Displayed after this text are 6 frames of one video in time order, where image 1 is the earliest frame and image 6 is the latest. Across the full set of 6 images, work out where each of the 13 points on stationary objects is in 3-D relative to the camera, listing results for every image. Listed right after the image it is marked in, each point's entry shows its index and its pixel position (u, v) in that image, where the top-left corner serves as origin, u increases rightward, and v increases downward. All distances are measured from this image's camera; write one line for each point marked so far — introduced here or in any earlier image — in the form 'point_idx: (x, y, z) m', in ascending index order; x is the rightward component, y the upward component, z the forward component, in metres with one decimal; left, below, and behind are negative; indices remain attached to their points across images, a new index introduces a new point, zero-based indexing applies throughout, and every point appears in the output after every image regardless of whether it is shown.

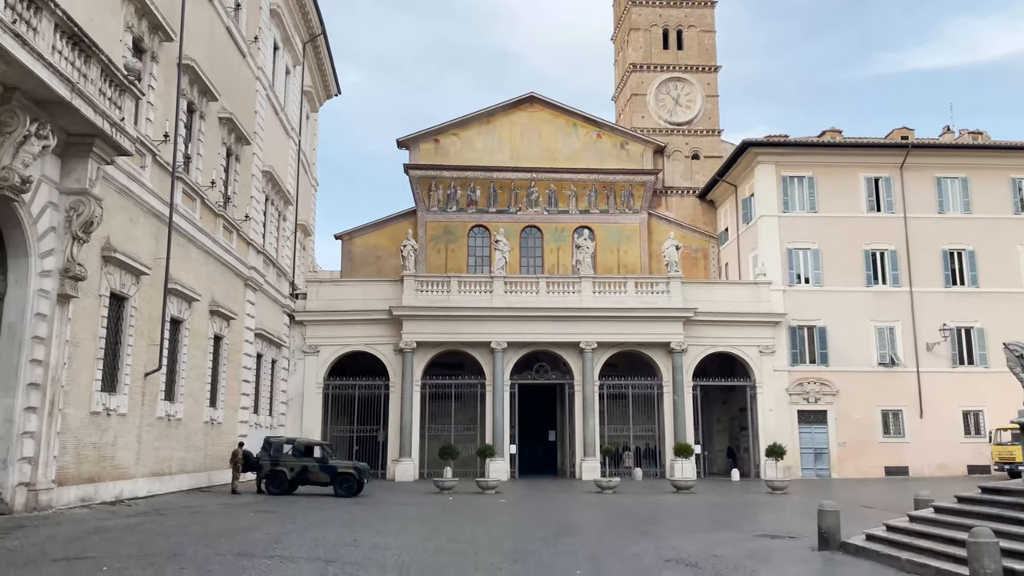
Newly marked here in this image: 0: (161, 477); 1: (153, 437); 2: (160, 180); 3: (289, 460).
0: (-7.0, -3.8, +16.9) m
1: (-7.0, -2.9, +16.5) m
2: (-6.9, +2.1, +16.6) m
3: (-5.2, -4.0, +19.4) m
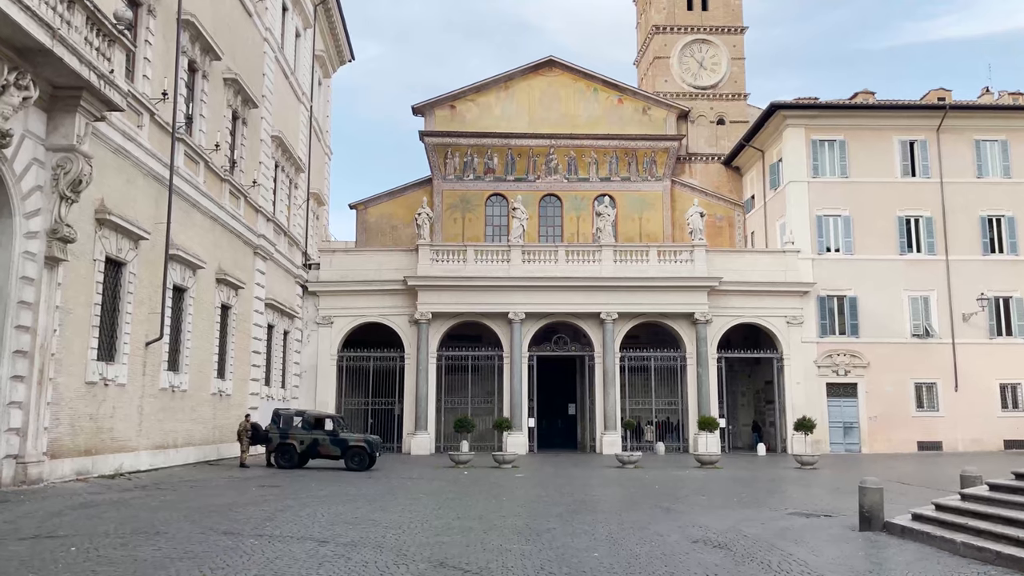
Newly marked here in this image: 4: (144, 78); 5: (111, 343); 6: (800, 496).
0: (-6.7, -3.1, +16.3) m
1: (-6.7, -2.3, +15.9) m
2: (-6.6, +2.8, +15.9) m
3: (-4.8, -3.2, +18.8) m
4: (-6.6, +3.8, +15.1) m
5: (-6.8, -0.9, +14.3) m
6: (+4.8, -3.5, +14.0) m
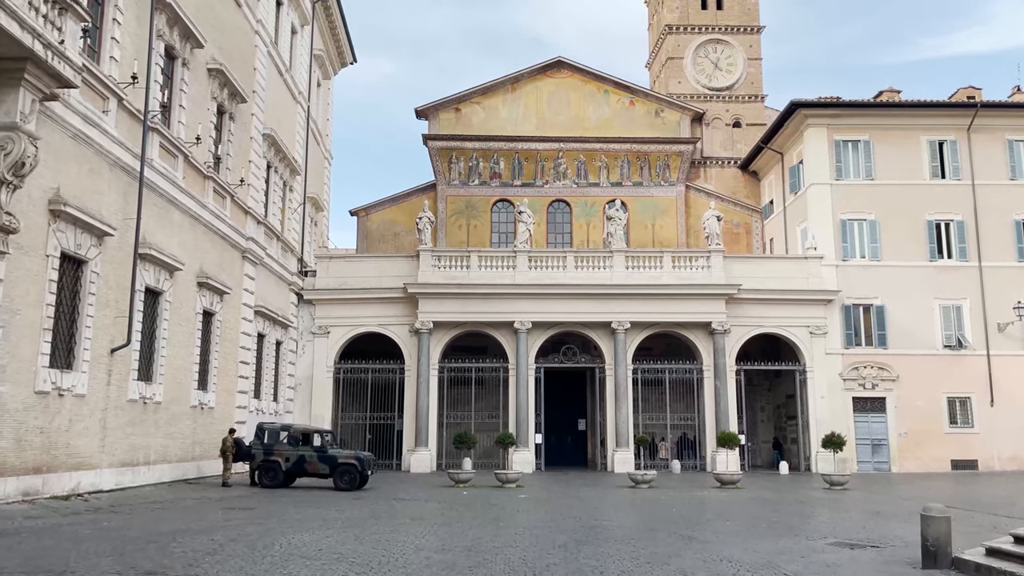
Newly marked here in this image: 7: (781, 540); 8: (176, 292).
0: (-6.7, -3.2, +14.9) m
1: (-6.7, -2.3, +14.5) m
2: (-6.6, +2.8, +14.6) m
3: (-4.7, -3.3, +17.4) m
4: (-6.6, +3.7, +13.8) m
5: (-6.8, -0.9, +12.9) m
6: (+4.8, -3.5, +12.5) m
7: (+3.3, -3.1, +10.2) m
8: (-6.7, -0.1, +16.8) m
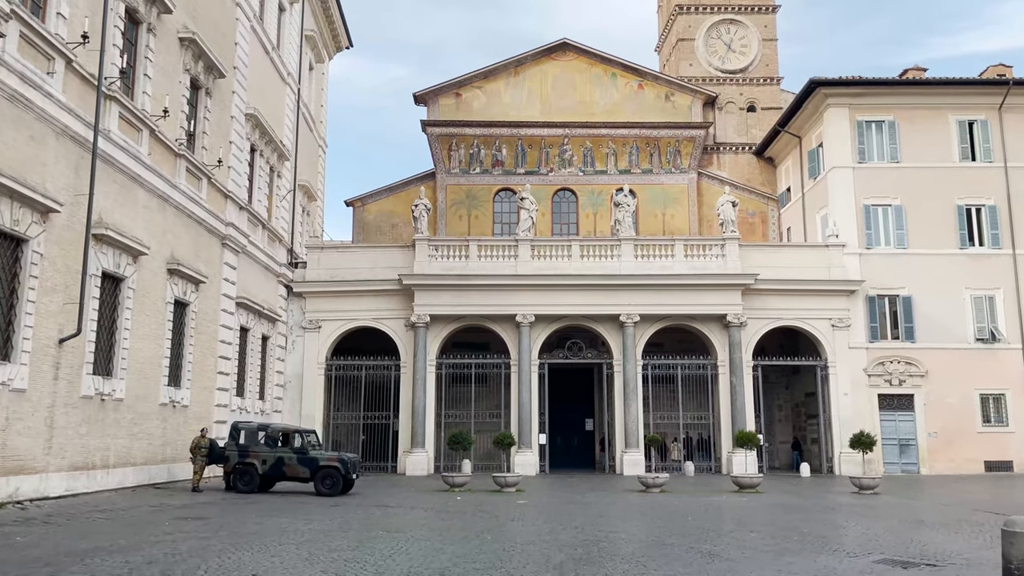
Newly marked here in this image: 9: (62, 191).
0: (-6.8, -2.9, +13.4) m
1: (-6.8, -2.1, +13.1) m
2: (-6.7, +3.0, +13.1) m
3: (-4.7, -3.1, +15.9) m
4: (-6.7, +4.0, +12.4) m
5: (-6.9, -0.7, +11.4) m
6: (+4.7, -3.2, +10.9) m
7: (+3.1, -2.8, +8.6) m
8: (-6.7, +0.2, +15.4) m
9: (-6.7, +1.5, +12.6) m
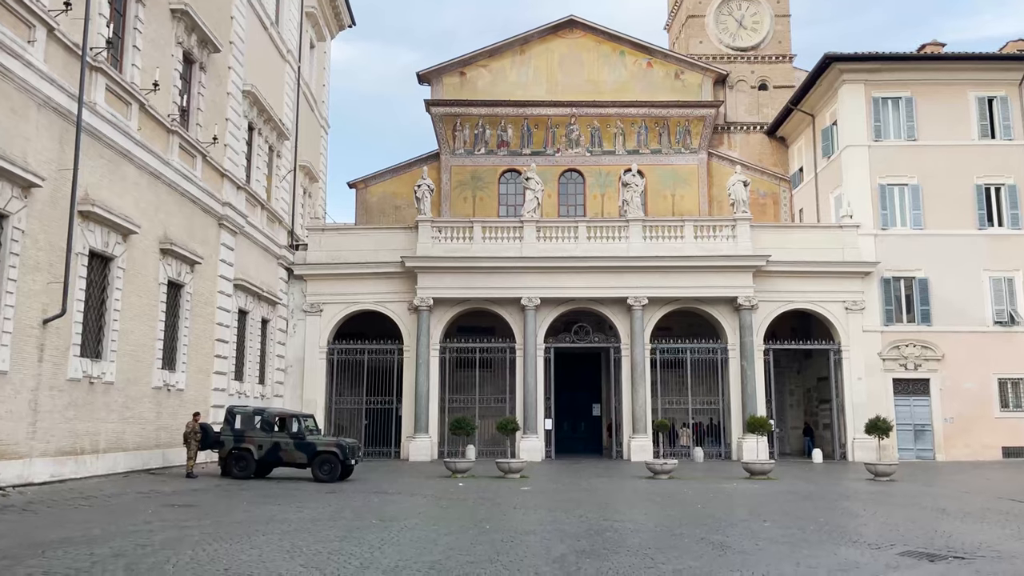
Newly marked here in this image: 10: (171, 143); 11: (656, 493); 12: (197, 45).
0: (-6.7, -2.6, +13.0) m
1: (-6.7, -1.7, +12.6) m
2: (-6.7, +3.3, +12.6) m
3: (-4.7, -2.7, +15.4) m
4: (-6.6, +4.3, +11.8) m
5: (-6.9, -0.4, +11.0) m
6: (+4.7, -2.9, +10.3) m
7: (+3.1, -2.5, +8.1) m
8: (-6.7, +0.5, +14.9) m
9: (-6.7, +1.8, +12.1) m
10: (-6.6, +2.8, +16.3) m
11: (+2.3, -3.2, +13.4) m
12: (-6.6, +5.1, +17.6) m
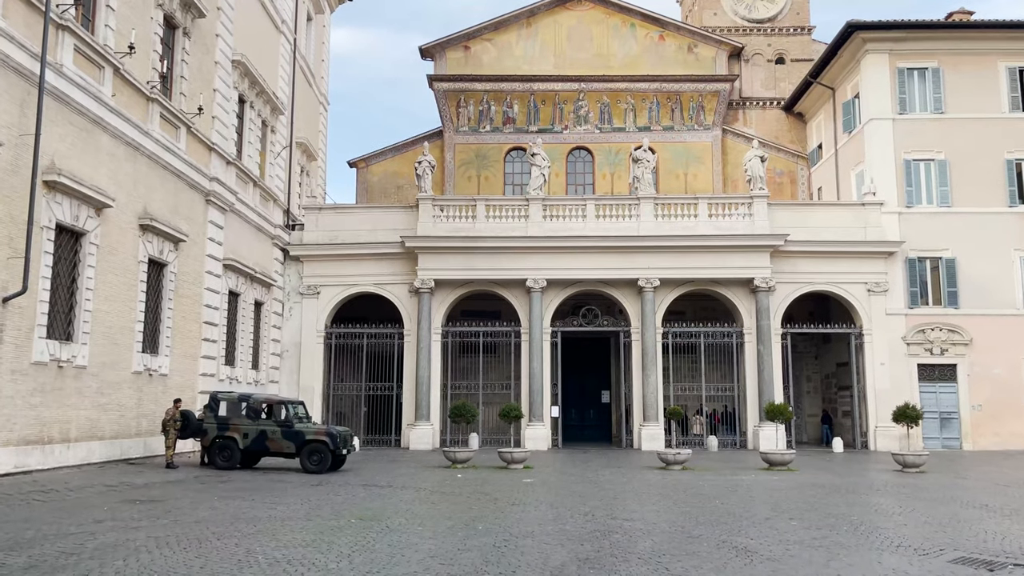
0: (-6.7, -2.3, +12.1) m
1: (-6.7, -1.4, +11.7) m
2: (-6.7, +3.7, +11.6) m
3: (-4.6, -2.3, +14.5) m
4: (-6.7, +4.6, +10.8) m
5: (-6.9, -0.1, +10.0) m
6: (+4.7, -2.6, +9.2) m
7: (+3.1, -2.2, +7.1) m
8: (-6.7, +0.9, +13.9) m
9: (-6.7, +2.1, +11.1) m
10: (-6.6, +3.2, +15.3) m
11: (+2.3, -2.9, +12.3) m
12: (-6.5, +5.5, +16.5) m
